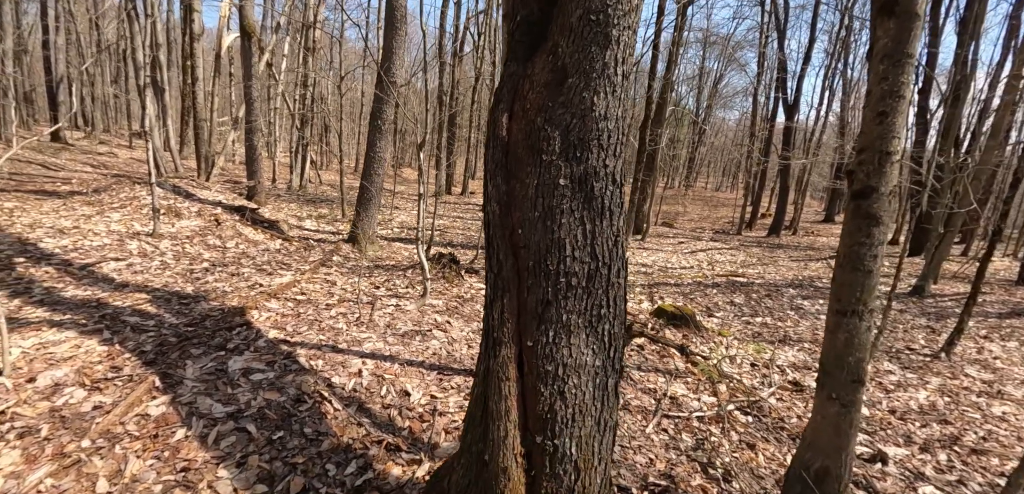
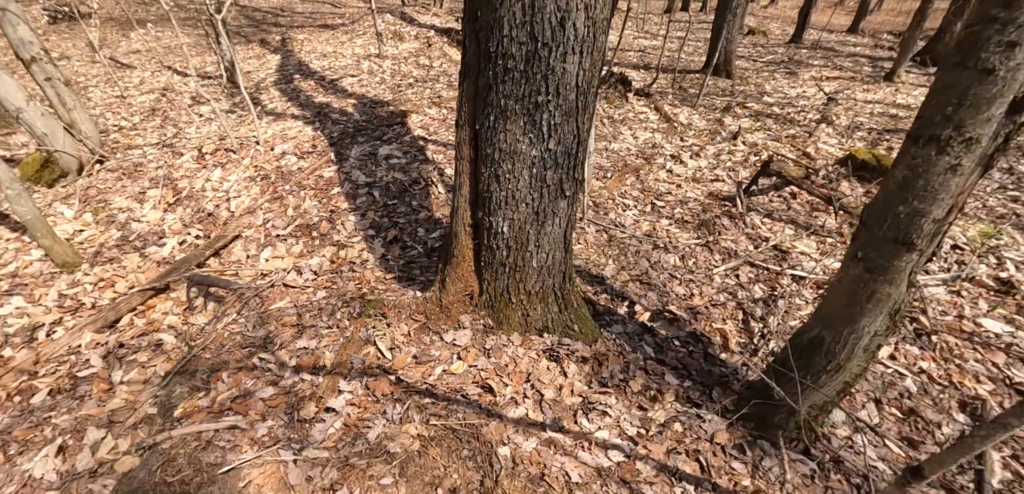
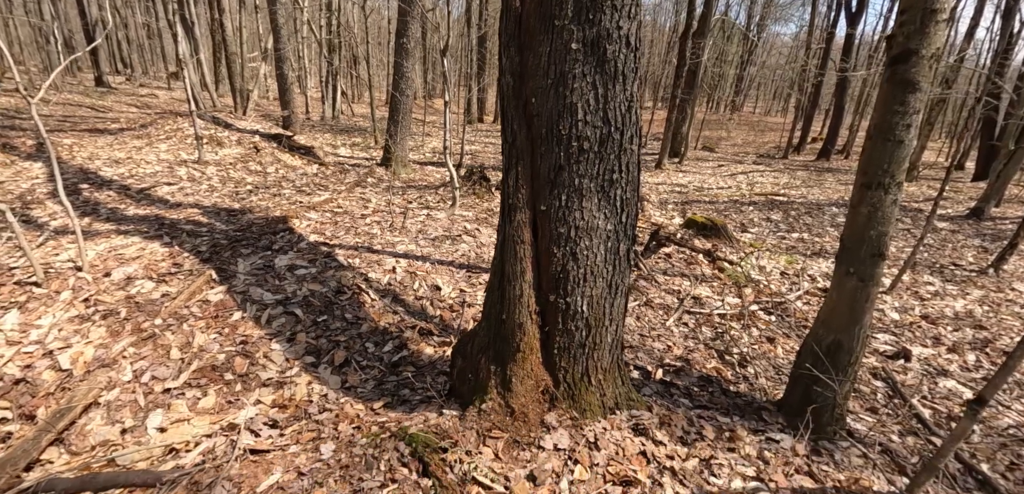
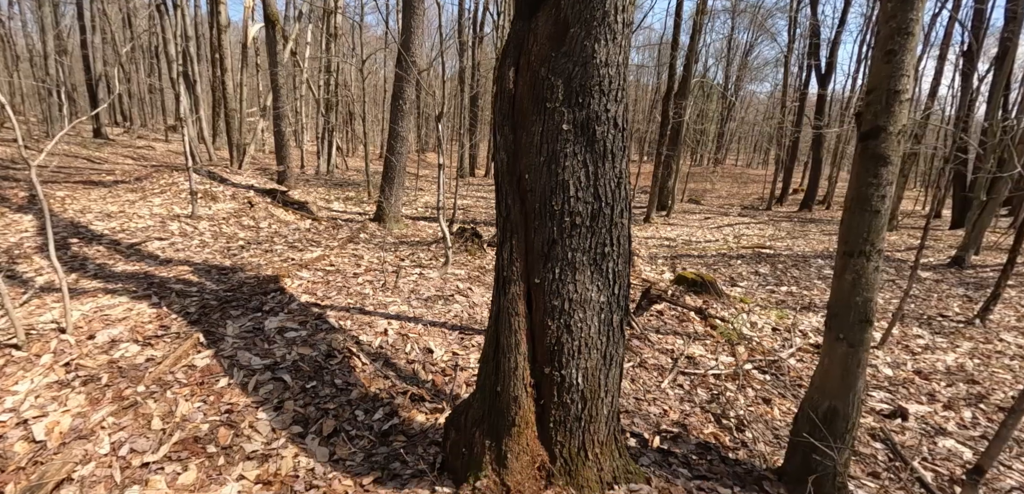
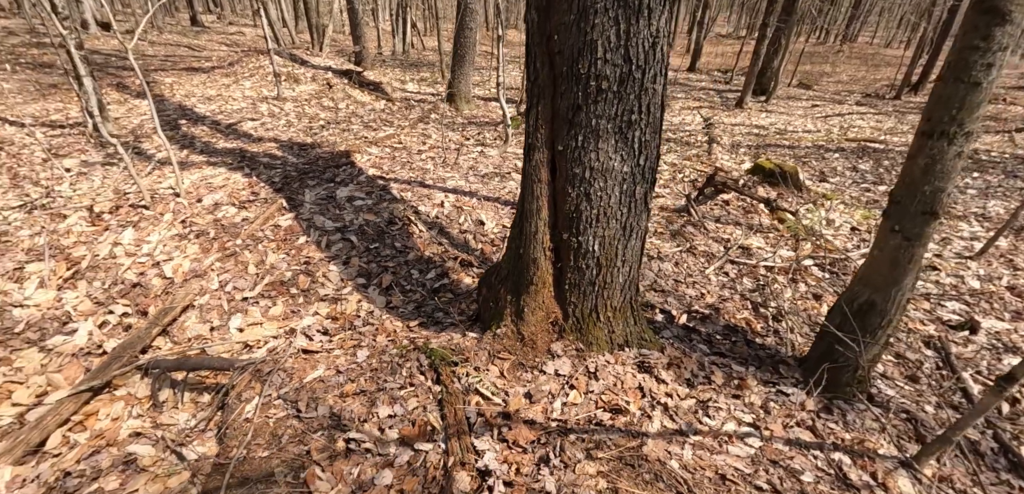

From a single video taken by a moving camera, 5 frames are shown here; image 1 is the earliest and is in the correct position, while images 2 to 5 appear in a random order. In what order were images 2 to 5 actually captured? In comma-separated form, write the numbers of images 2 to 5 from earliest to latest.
4, 3, 5, 2
